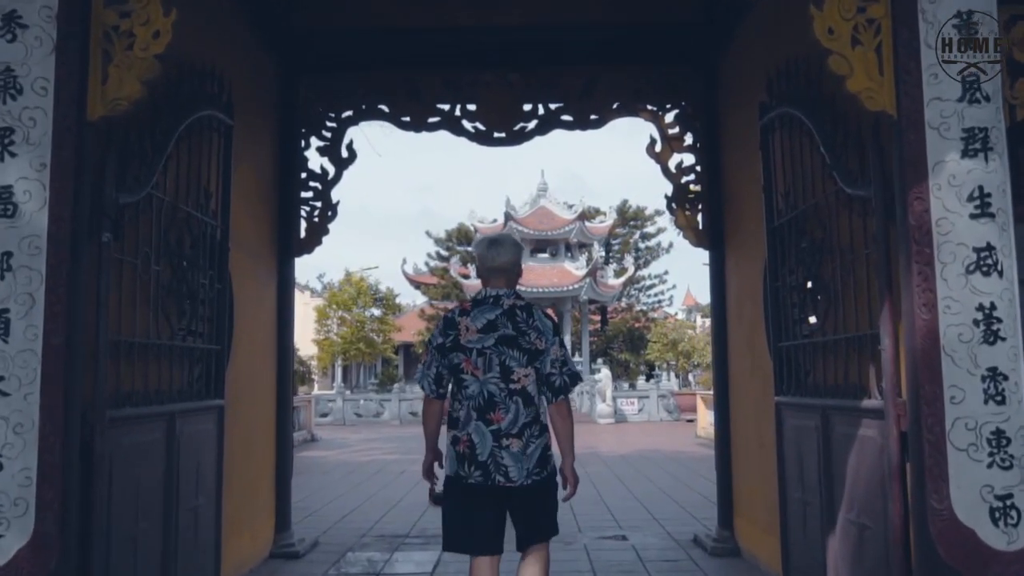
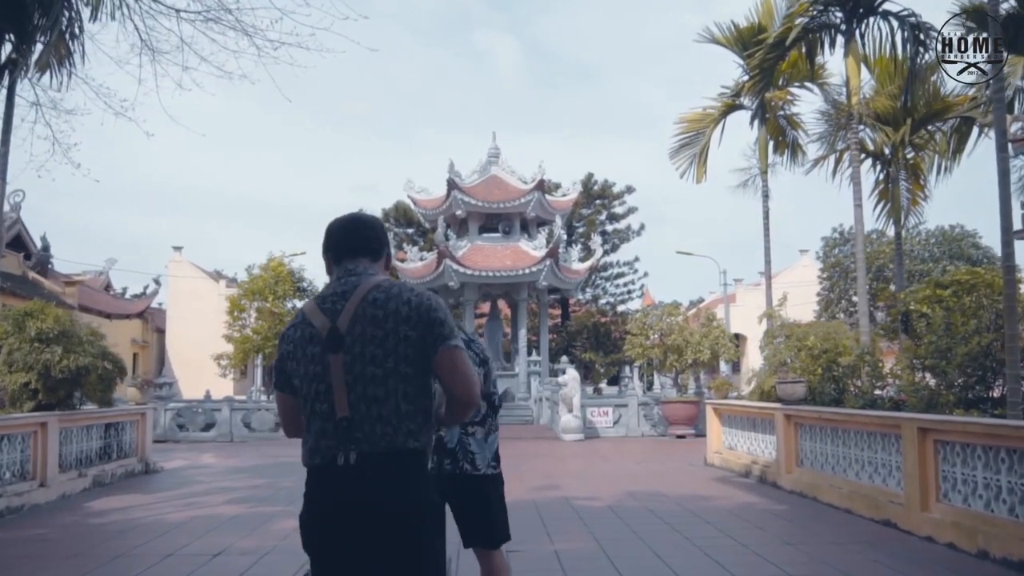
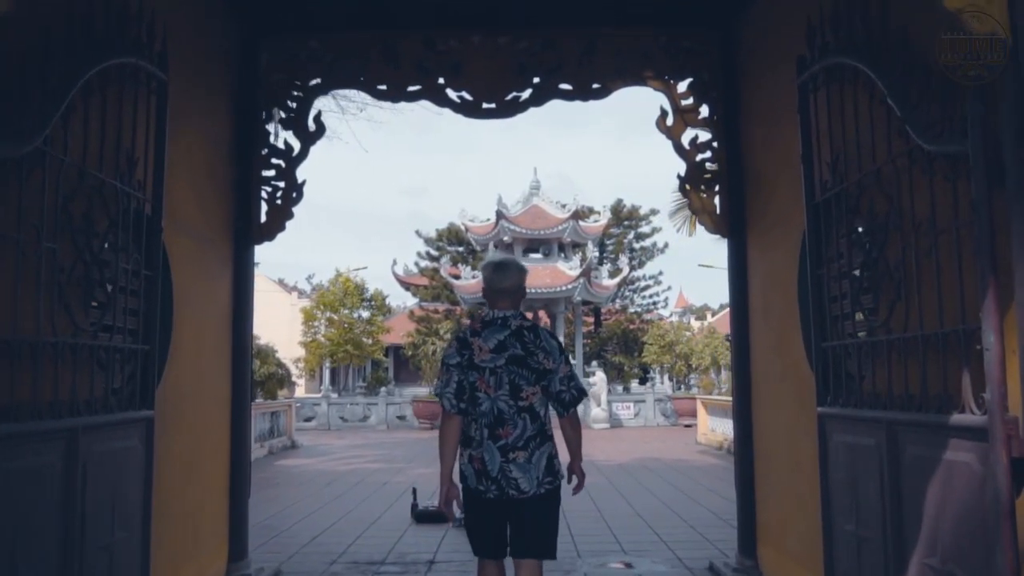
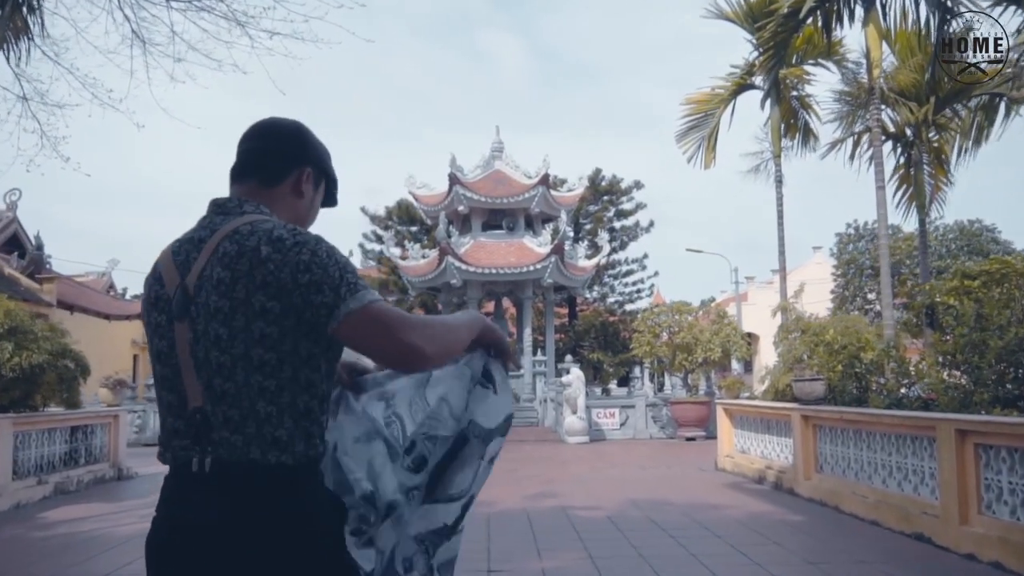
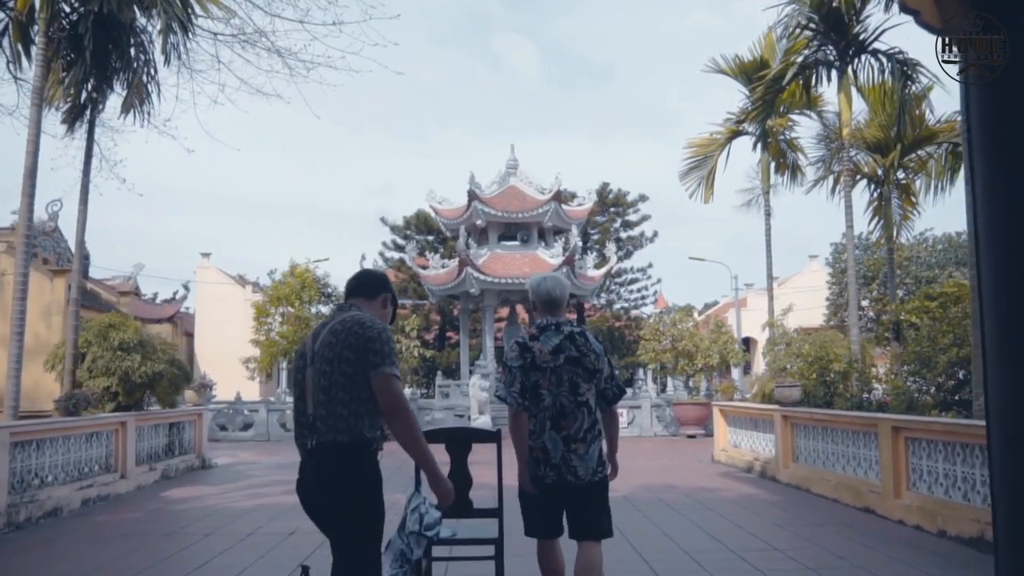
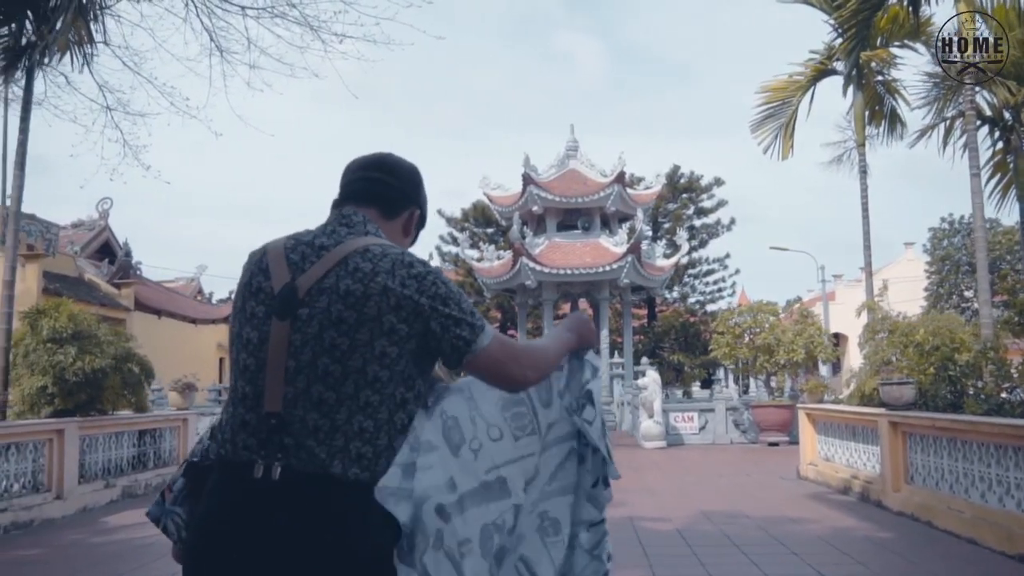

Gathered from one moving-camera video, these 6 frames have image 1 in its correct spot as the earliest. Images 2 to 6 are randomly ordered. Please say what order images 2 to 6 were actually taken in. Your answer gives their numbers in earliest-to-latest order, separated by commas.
3, 5, 2, 4, 6
